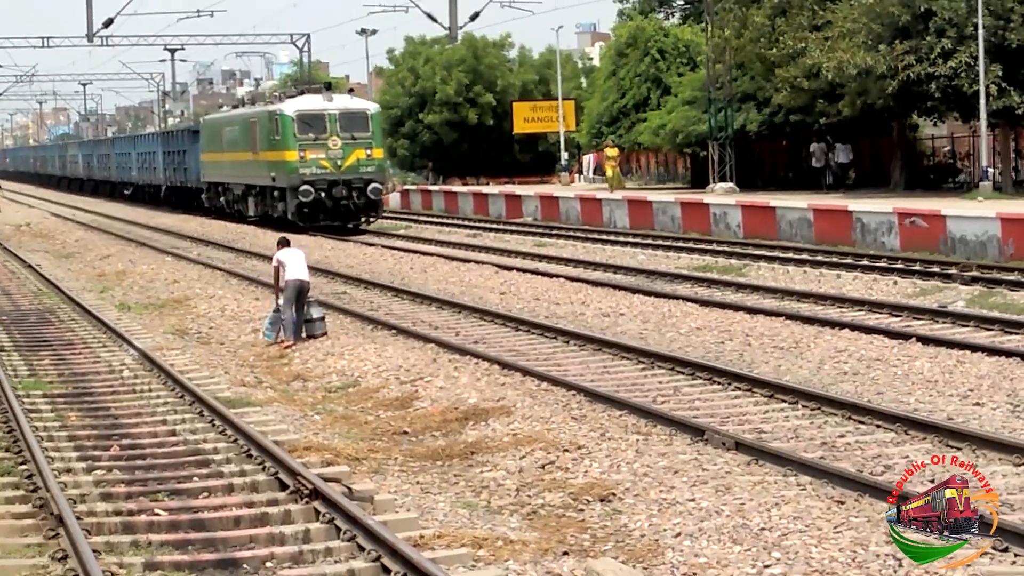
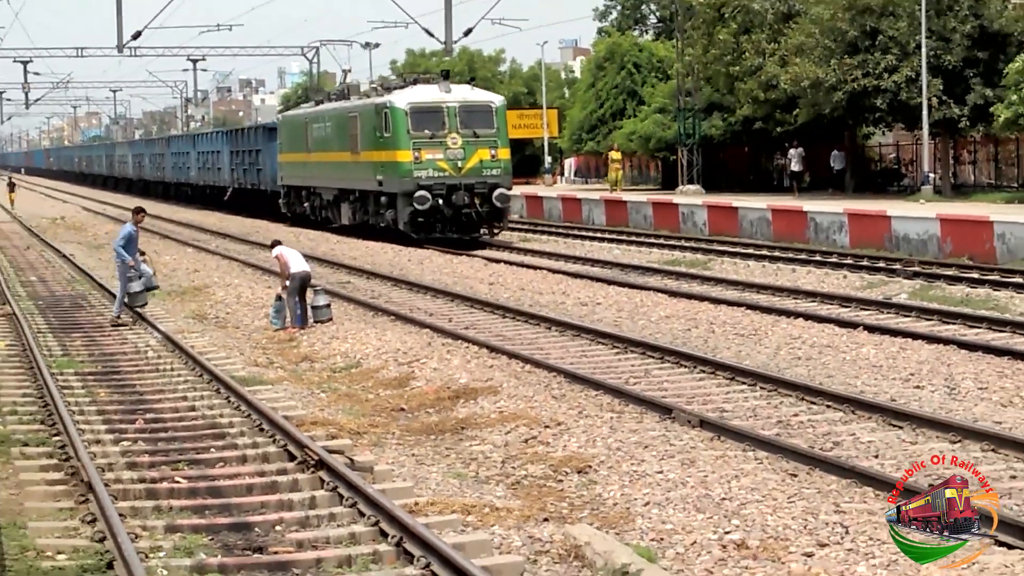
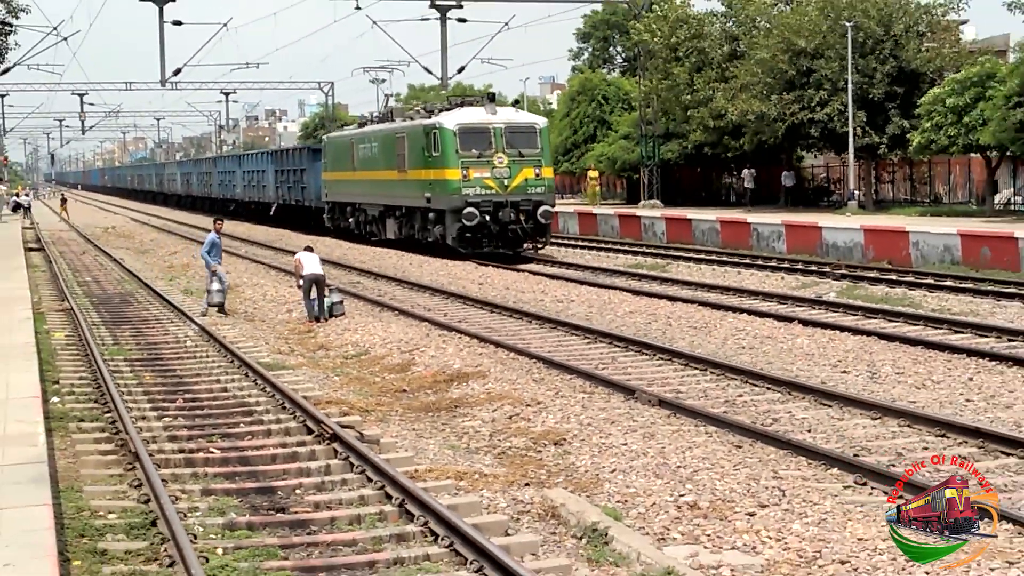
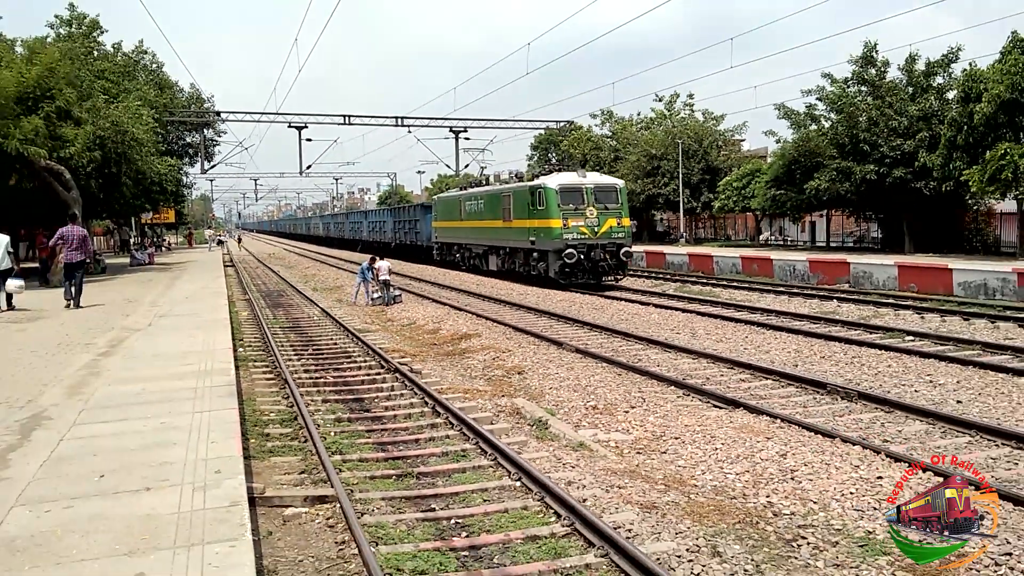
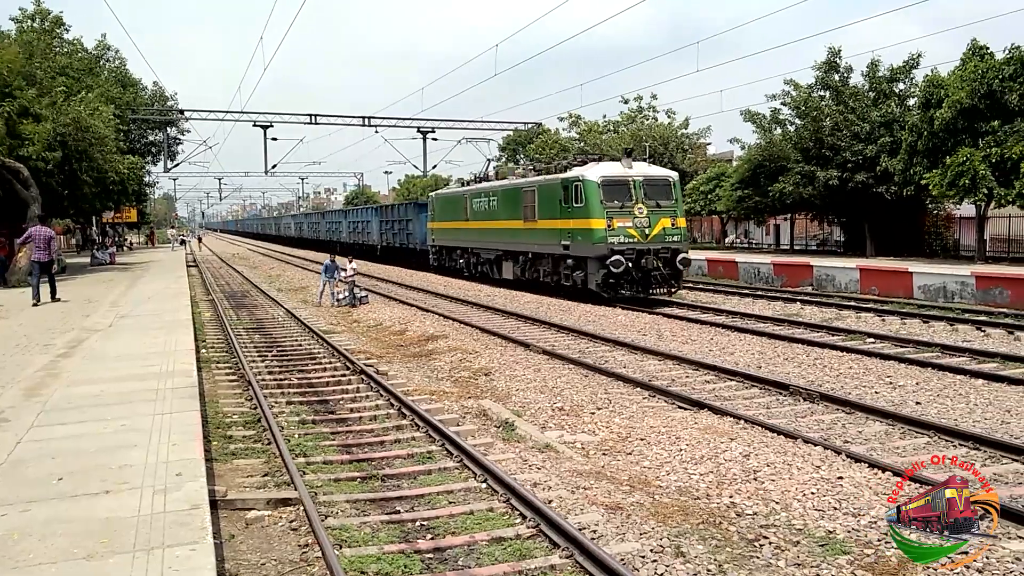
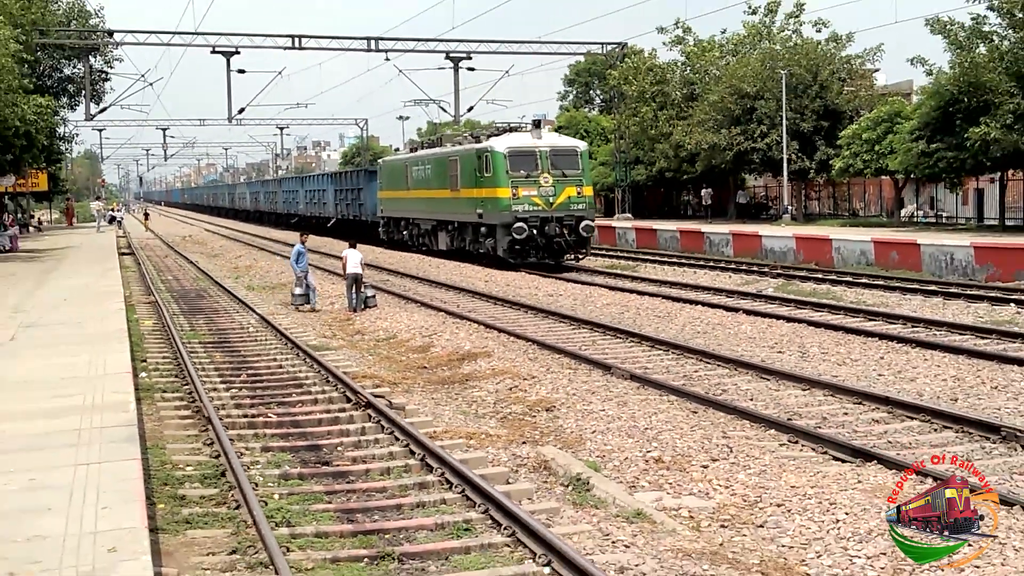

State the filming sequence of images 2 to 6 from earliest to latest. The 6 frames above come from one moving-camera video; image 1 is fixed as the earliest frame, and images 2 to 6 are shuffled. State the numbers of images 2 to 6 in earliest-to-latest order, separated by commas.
2, 3, 6, 4, 5
